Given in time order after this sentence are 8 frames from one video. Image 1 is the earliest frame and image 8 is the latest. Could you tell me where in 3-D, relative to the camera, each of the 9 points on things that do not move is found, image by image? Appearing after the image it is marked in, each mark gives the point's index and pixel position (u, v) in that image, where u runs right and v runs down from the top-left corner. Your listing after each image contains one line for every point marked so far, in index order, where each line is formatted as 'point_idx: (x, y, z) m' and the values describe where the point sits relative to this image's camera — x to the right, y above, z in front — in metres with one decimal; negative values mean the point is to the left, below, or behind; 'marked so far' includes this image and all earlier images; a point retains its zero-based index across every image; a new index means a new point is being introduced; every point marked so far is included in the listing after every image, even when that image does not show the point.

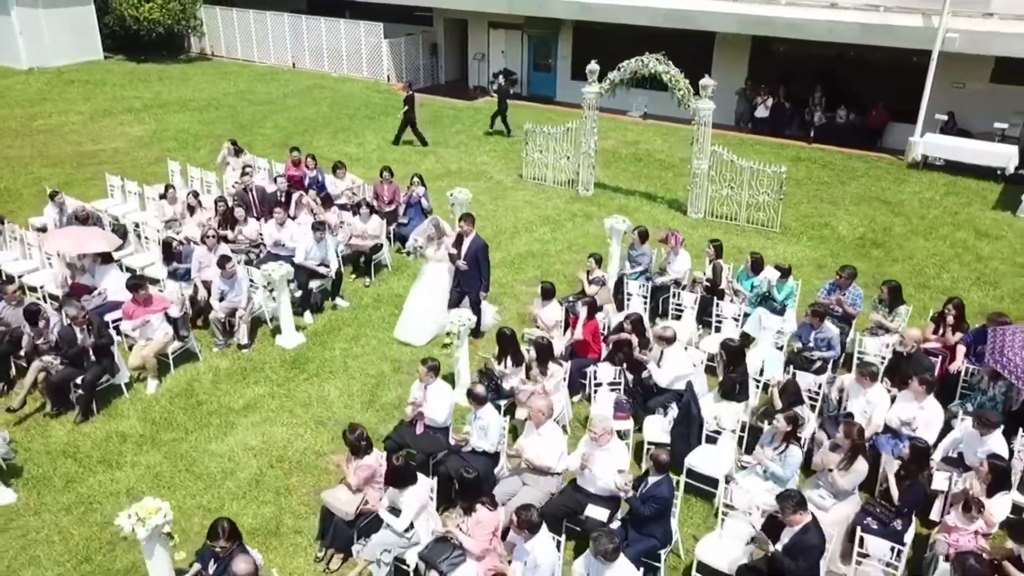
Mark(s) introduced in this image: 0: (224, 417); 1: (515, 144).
0: (-3.1, -1.4, +8.9) m
1: (+0.1, +3.4, +19.3) m
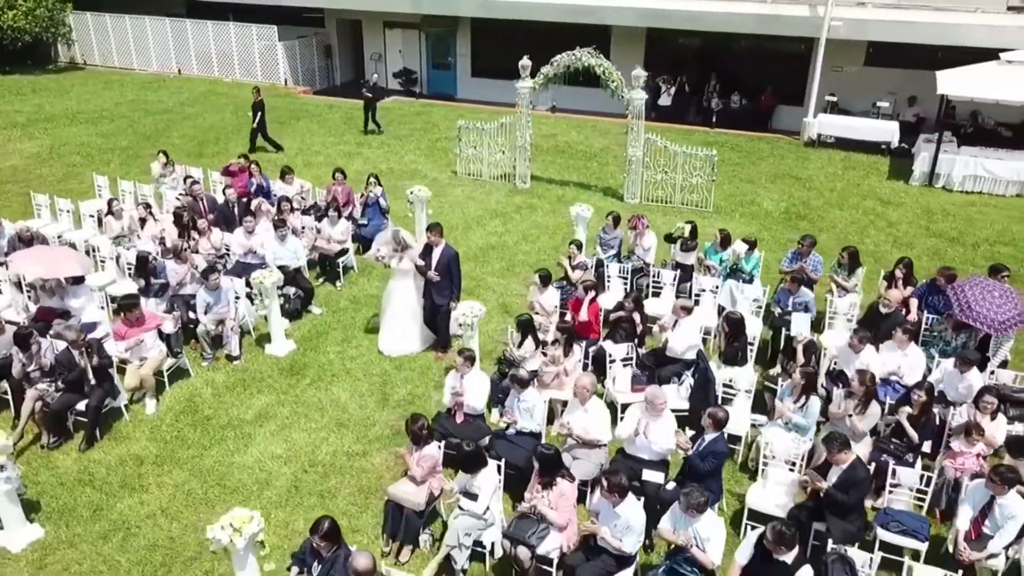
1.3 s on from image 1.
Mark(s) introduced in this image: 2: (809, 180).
0: (-2.9, -1.5, +8.7) m
1: (-1.7, +3.4, +19.5) m
2: (+6.1, +2.2, +16.9) m
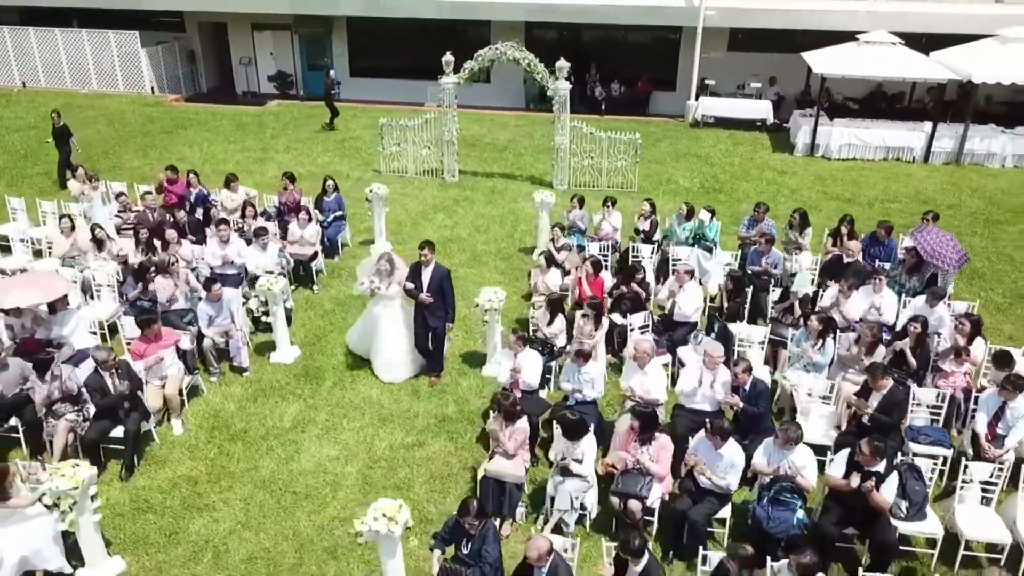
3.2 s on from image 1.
0: (-2.4, -1.5, +8.6) m
1: (-3.9, +3.4, +19.3) m
2: (+4.4, +2.9, +18.3) m
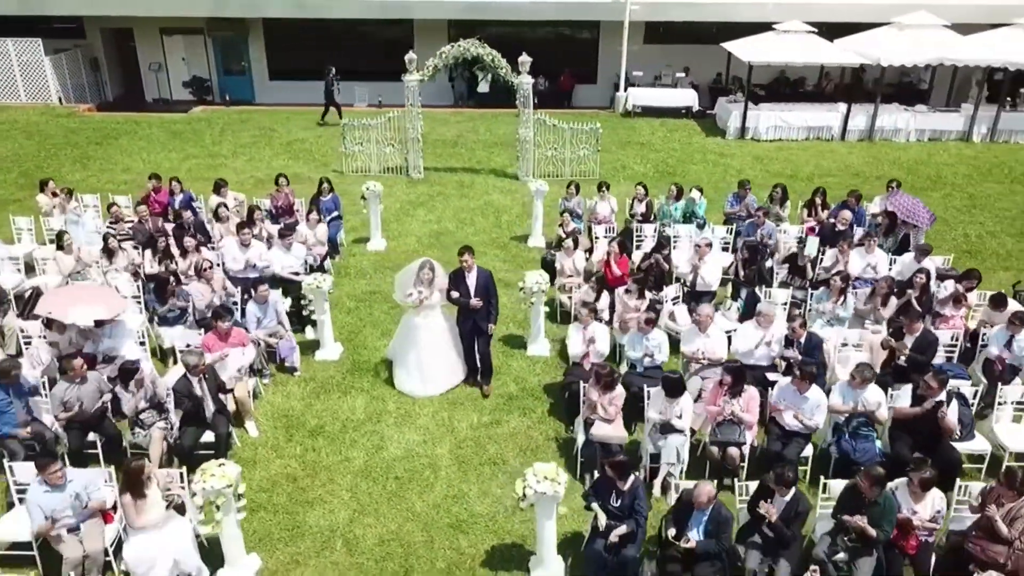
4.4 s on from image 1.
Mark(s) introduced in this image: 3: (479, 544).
0: (-1.6, -1.5, +8.7) m
1: (-5.0, +3.3, +19.1) m
2: (+3.3, +3.4, +19.4) m
3: (-0.3, -2.2, +7.3) m
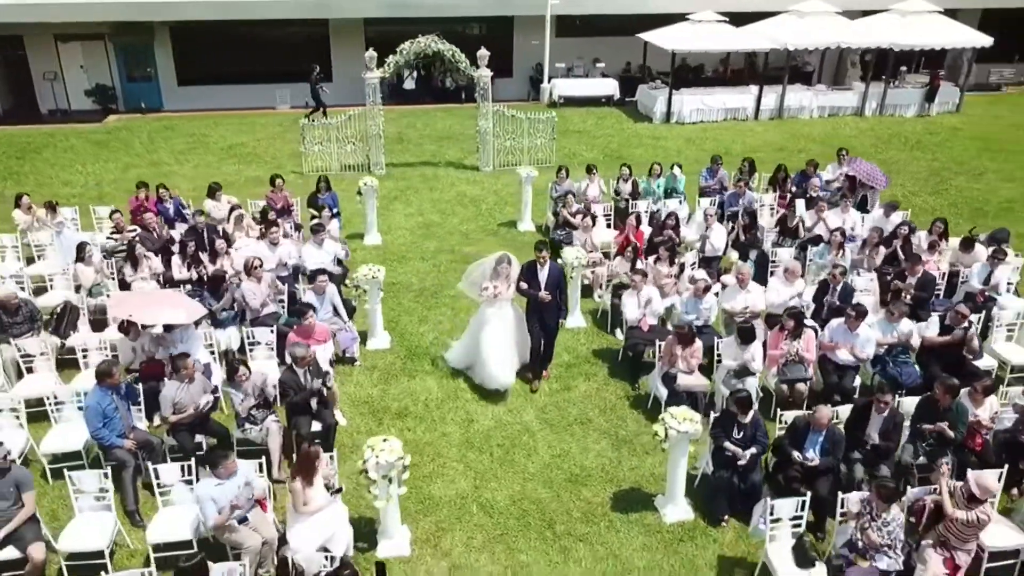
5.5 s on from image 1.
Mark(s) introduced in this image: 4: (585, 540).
0: (-0.7, -1.3, +9.1) m
1: (-6.2, +3.1, +18.7) m
2: (+1.9, +3.9, +20.4) m
3: (+0.8, -1.9, +7.9) m
4: (+0.7, -2.2, +7.3) m
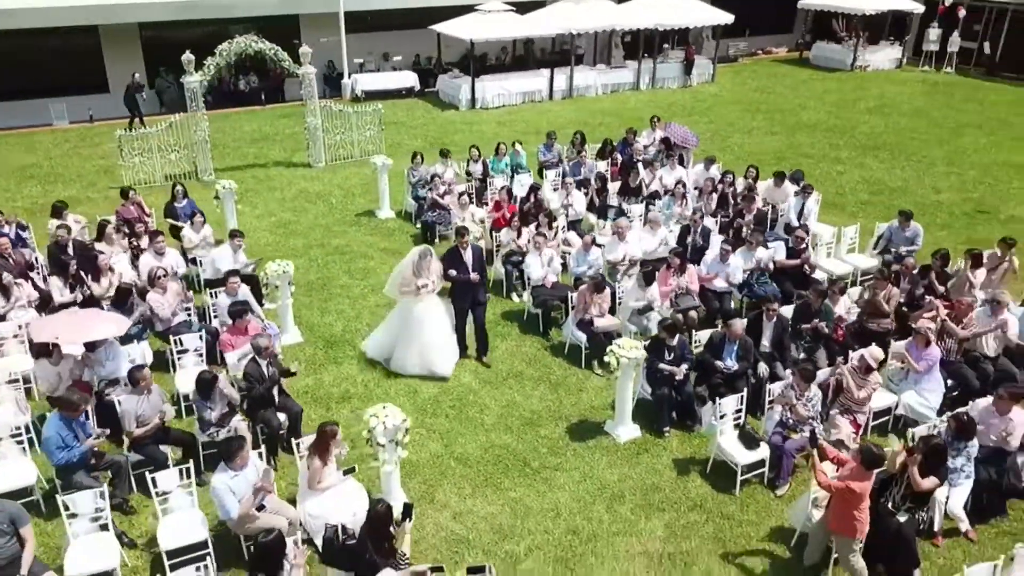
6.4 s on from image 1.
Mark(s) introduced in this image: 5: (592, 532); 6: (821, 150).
0: (-1.5, -1.1, +9.5) m
1: (-9.9, +2.4, +17.1) m
2: (-2.8, +4.2, +20.9) m
3: (+0.5, -1.5, +8.8) m
4: (+0.5, -1.8, +8.2) m
5: (+0.7, -2.2, +7.4) m
6: (+7.1, +3.2, +19.1) m
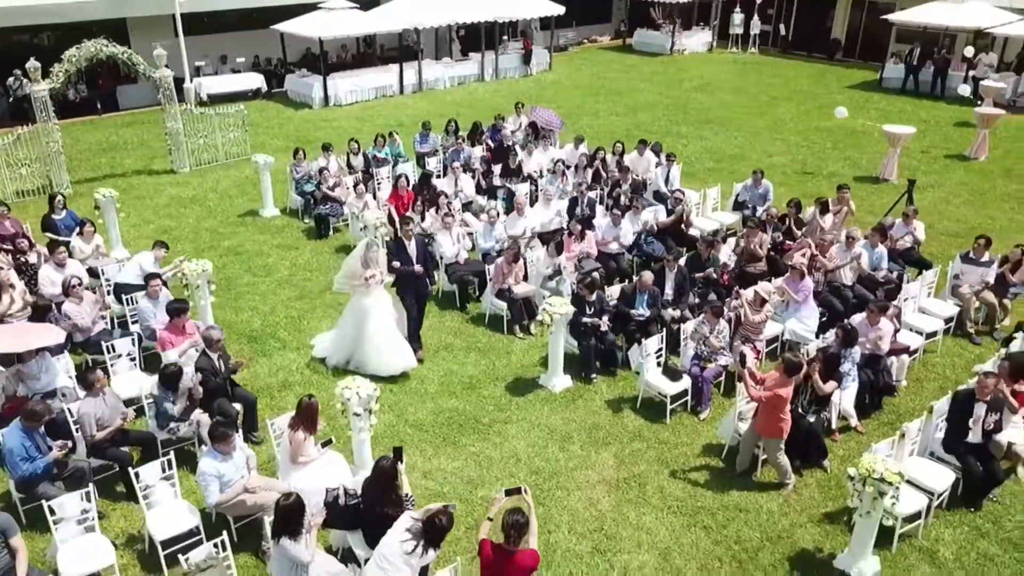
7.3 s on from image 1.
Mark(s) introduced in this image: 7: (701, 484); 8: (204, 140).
0: (-2.3, -0.9, +9.8) m
1: (-12.4, +1.7, +15.5) m
2: (-6.3, +4.1, +20.7) m
3: (-0.2, -1.1, +9.5) m
4: (0.0, -1.4, +8.9) m
5: (+0.4, -1.8, +8.1) m
6: (+3.8, +4.1, +20.9) m
7: (+1.8, -1.9, +7.9) m
8: (-6.4, +3.1, +17.1) m
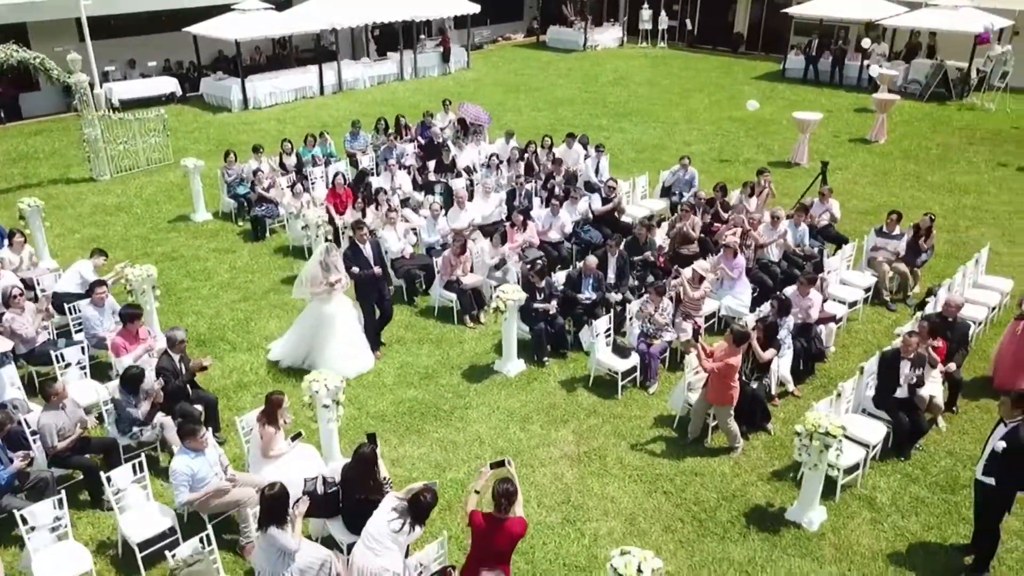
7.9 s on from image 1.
0: (-2.8, -0.9, +9.8) m
1: (-13.5, +1.2, +14.5) m
2: (-8.2, +3.9, +20.2) m
3: (-0.7, -1.0, +9.7) m
4: (-0.5, -1.3, +9.1) m
5: (0.0, -1.7, +8.4) m
6: (+1.9, +4.4, +21.4) m
7: (+1.5, -1.7, +8.4) m
8: (-7.8, +2.9, +16.7) m
